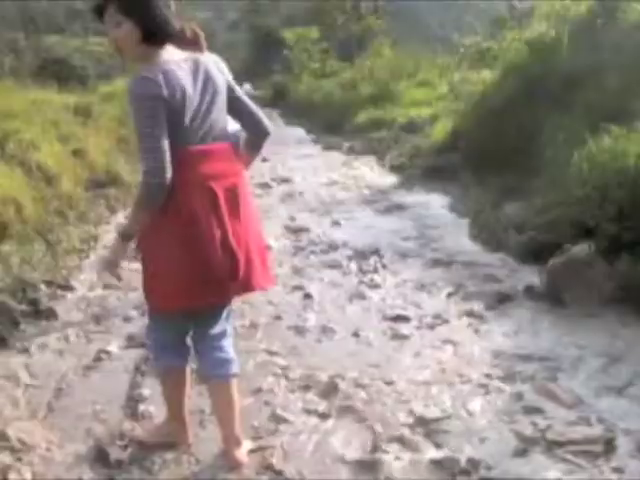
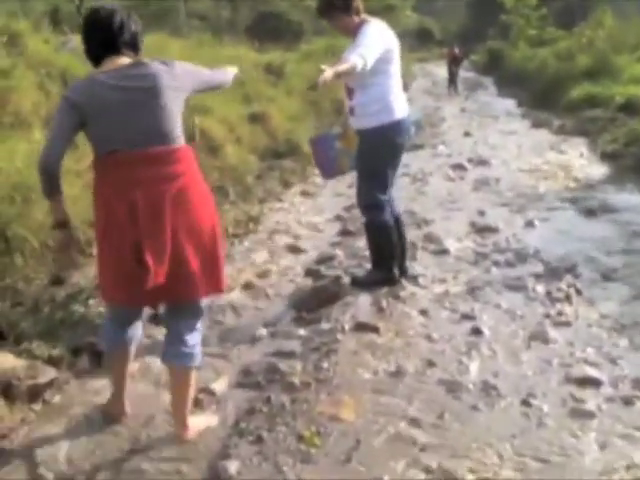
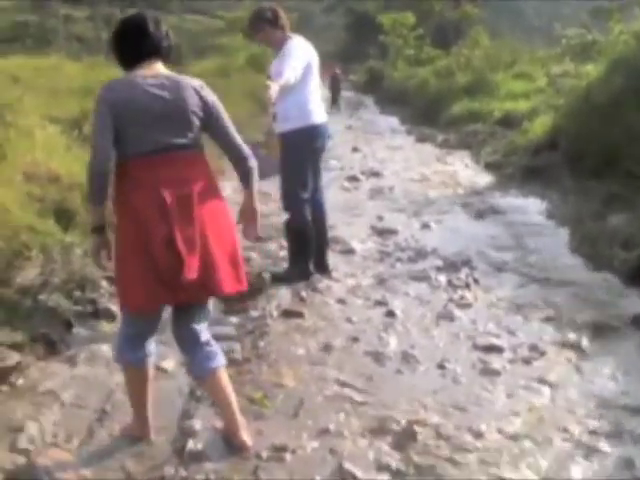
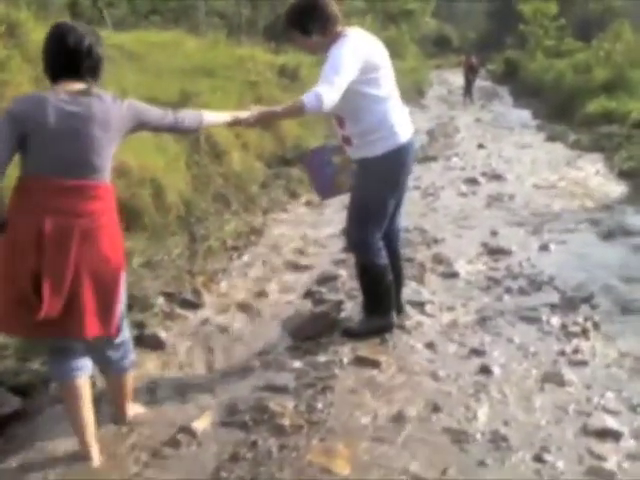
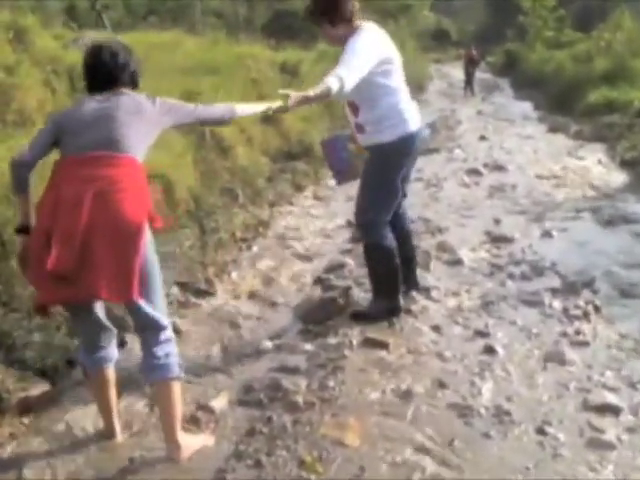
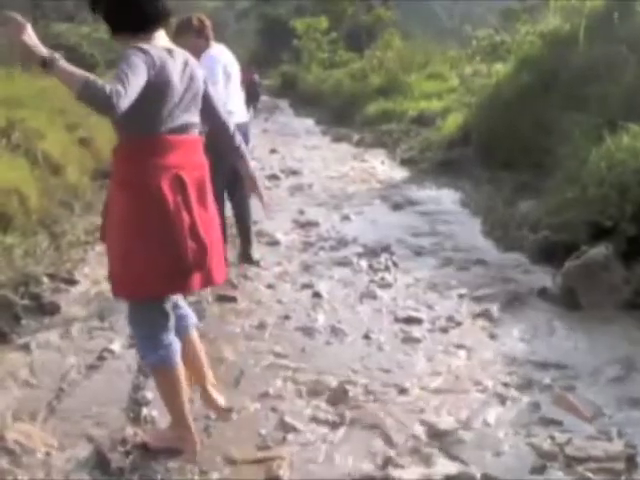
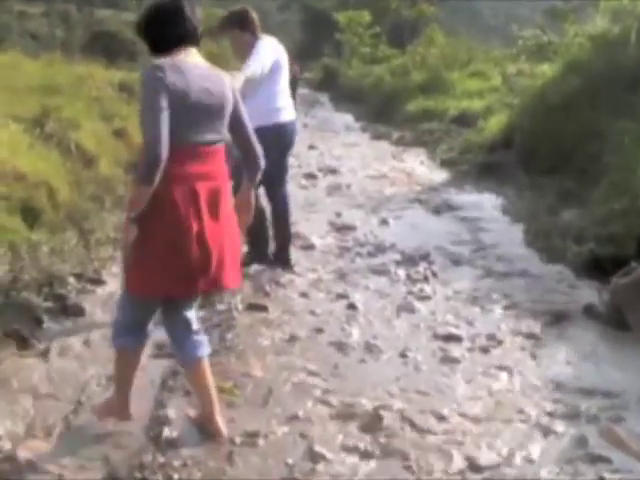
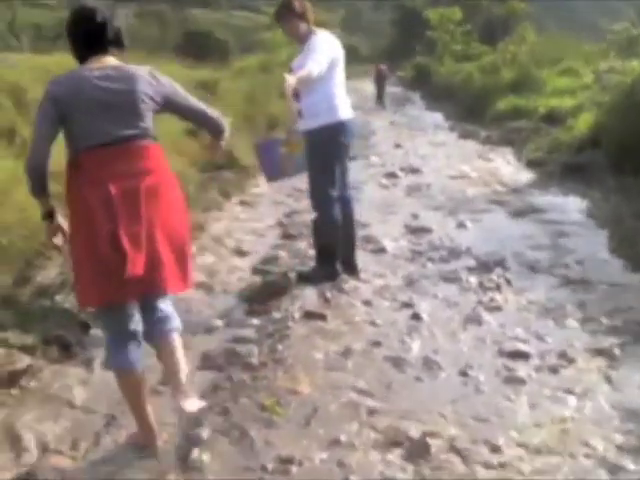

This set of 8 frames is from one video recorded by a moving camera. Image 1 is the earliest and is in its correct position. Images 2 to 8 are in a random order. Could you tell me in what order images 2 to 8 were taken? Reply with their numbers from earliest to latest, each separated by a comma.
6, 7, 3, 8, 2, 5, 4
